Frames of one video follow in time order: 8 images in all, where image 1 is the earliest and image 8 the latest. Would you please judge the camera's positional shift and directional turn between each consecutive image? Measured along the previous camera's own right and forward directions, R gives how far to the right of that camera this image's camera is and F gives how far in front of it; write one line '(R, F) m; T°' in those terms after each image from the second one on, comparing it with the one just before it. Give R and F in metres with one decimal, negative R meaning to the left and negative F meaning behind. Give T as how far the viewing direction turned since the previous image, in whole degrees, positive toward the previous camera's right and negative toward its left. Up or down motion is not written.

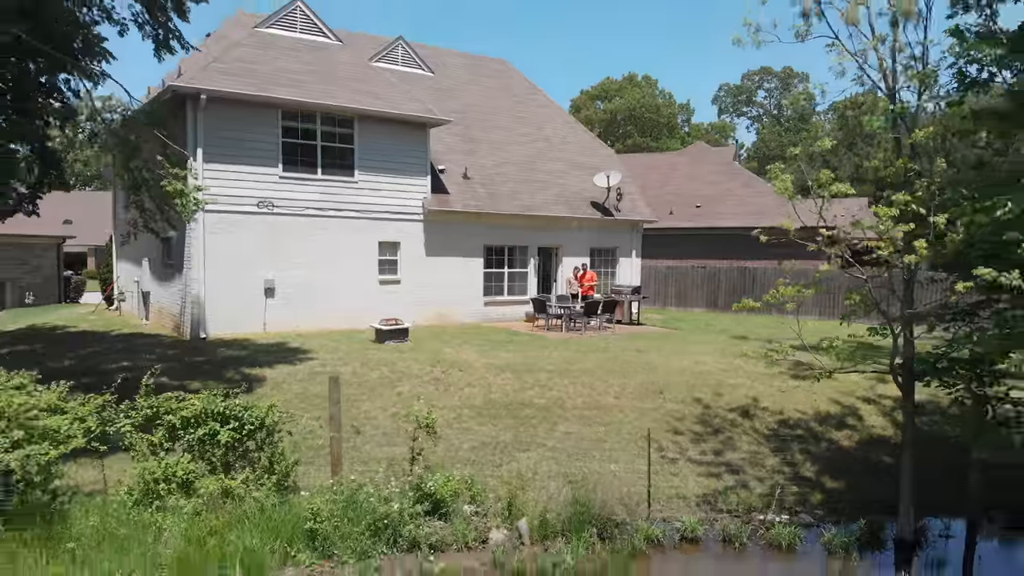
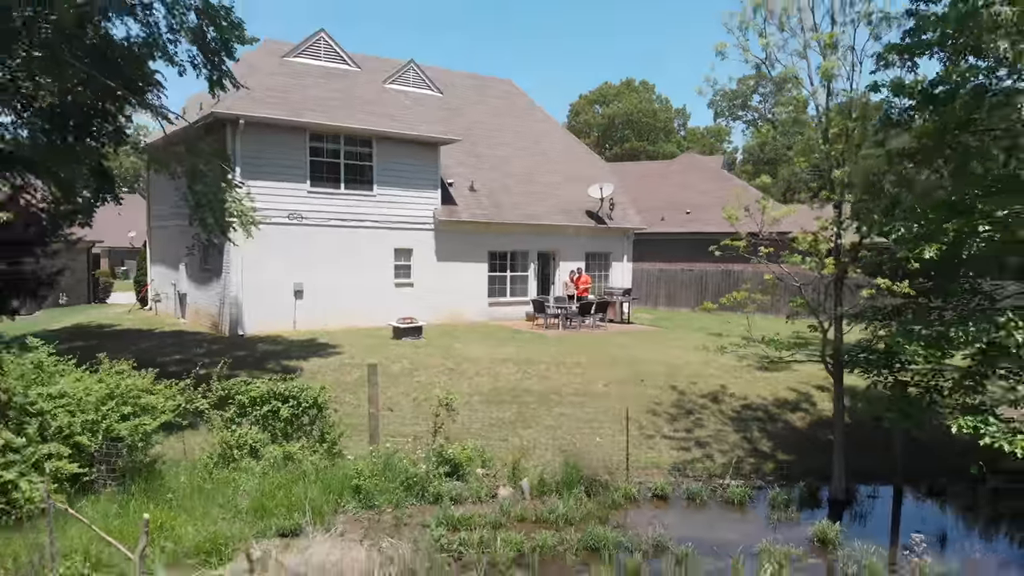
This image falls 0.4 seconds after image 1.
(-0.1, -1.4) m; 0°
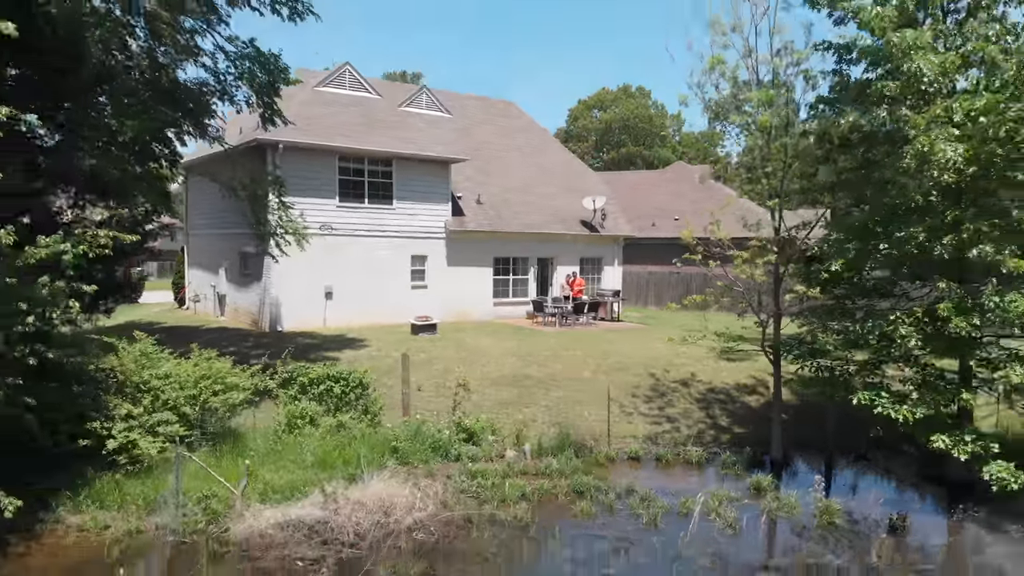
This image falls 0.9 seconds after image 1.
(-0.1, -1.8) m; 0°
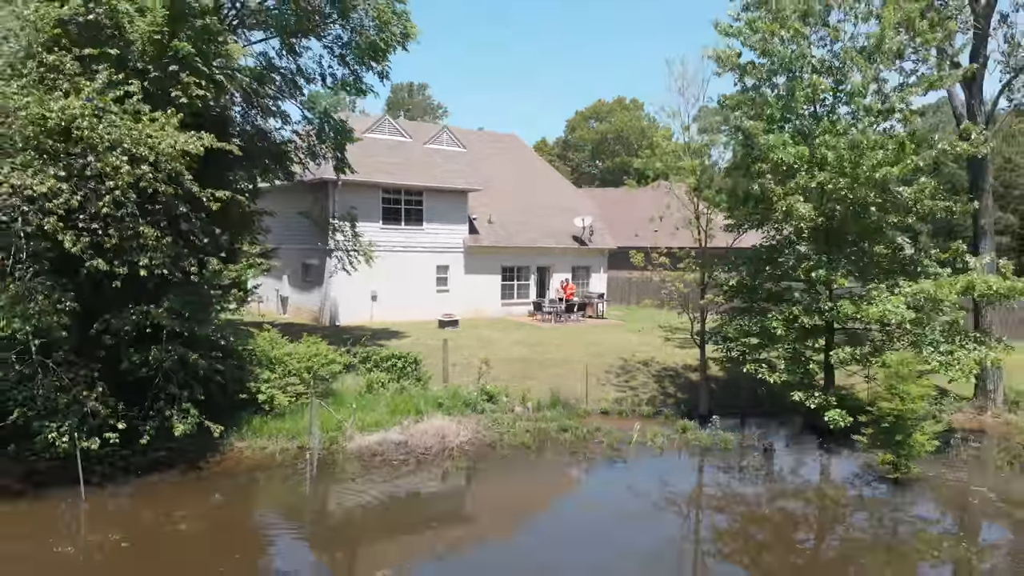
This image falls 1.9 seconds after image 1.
(-0.2, -4.1) m; 0°
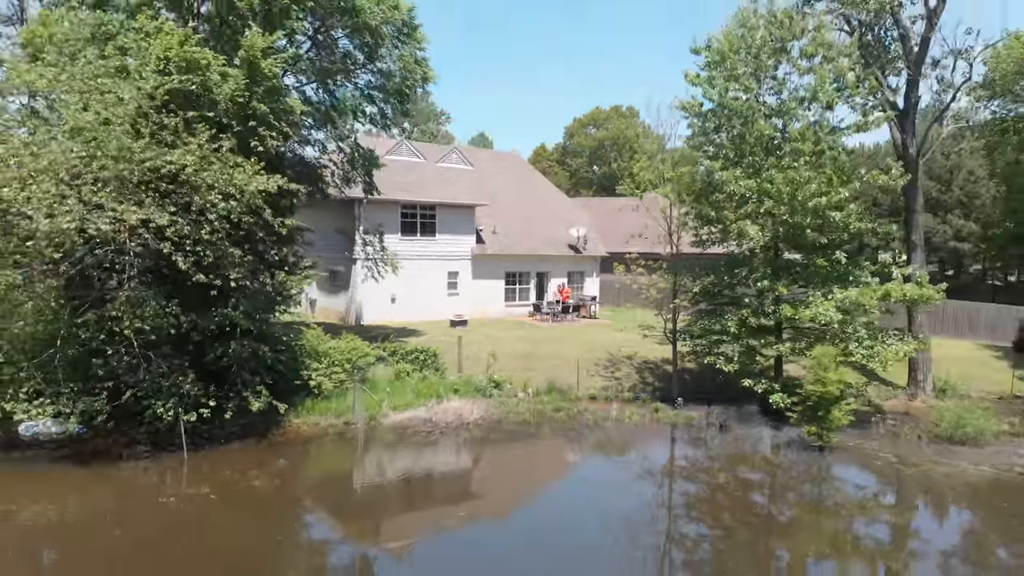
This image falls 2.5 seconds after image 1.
(-0.1, -2.7) m; 0°
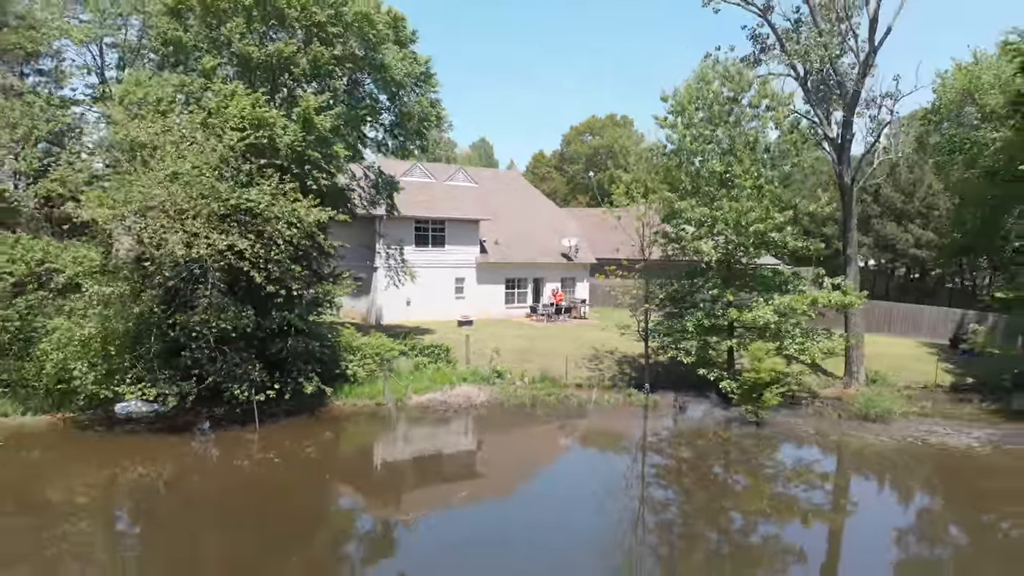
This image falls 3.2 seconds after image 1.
(0.0, -3.3) m; 0°
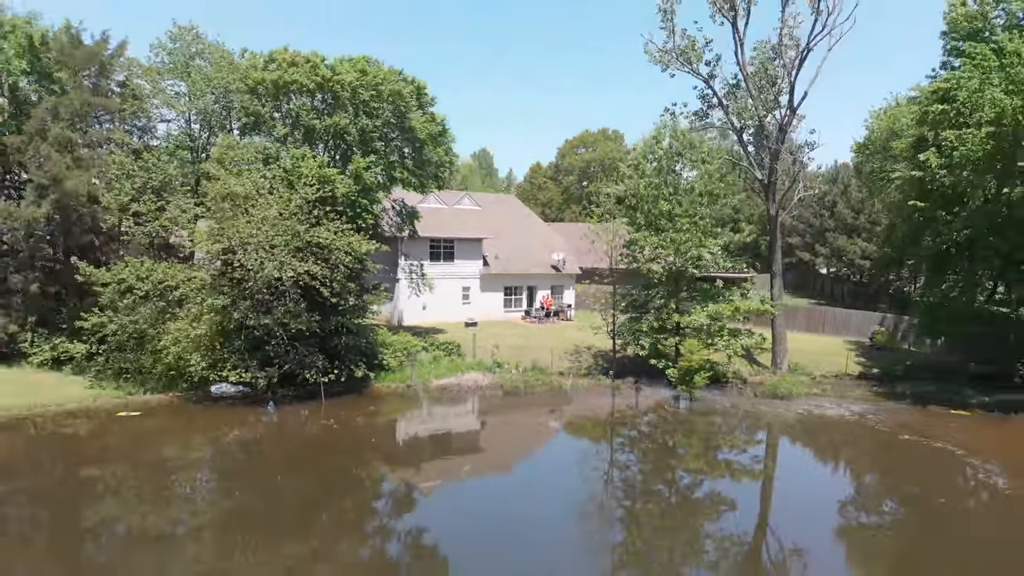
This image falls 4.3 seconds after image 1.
(+0.1, -5.6) m; 0°
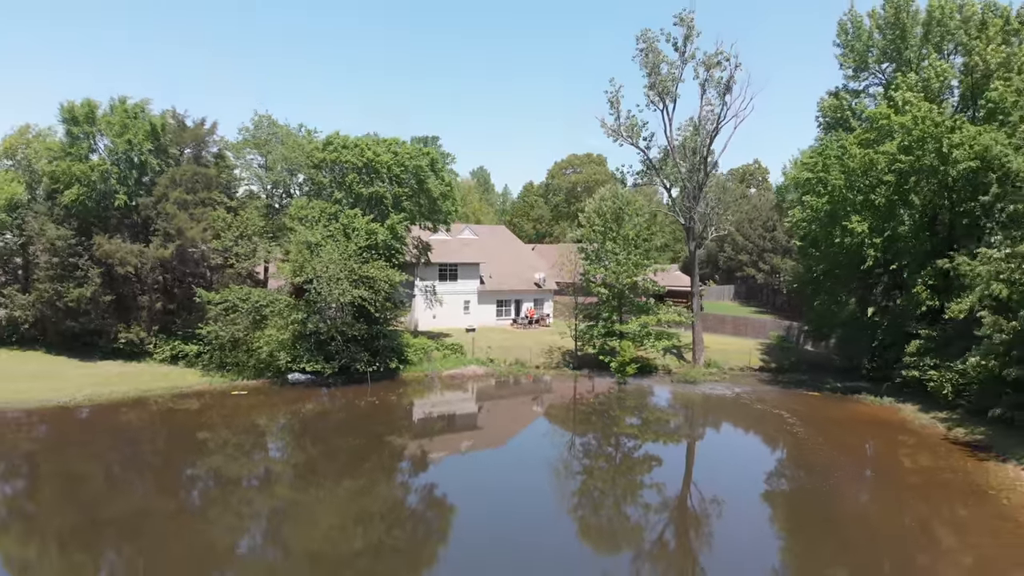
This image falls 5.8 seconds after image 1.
(+0.7, -9.4) m; 0°
